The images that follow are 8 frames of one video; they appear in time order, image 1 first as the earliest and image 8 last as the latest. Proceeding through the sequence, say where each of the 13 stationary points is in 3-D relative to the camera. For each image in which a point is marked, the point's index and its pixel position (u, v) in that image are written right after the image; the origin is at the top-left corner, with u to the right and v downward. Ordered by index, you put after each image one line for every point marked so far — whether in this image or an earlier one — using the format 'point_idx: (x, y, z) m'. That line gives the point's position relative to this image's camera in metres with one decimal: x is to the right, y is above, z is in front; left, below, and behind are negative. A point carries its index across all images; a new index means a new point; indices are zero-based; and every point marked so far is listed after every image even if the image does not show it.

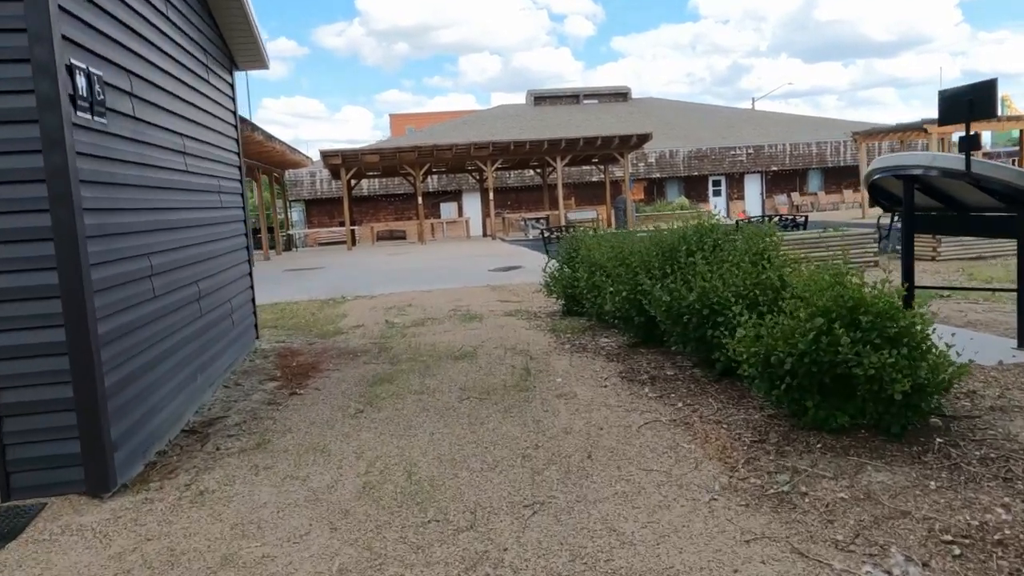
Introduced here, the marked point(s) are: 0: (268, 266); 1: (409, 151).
0: (-5.2, +0.5, +16.1) m
1: (-2.7, +3.6, +20.0) m
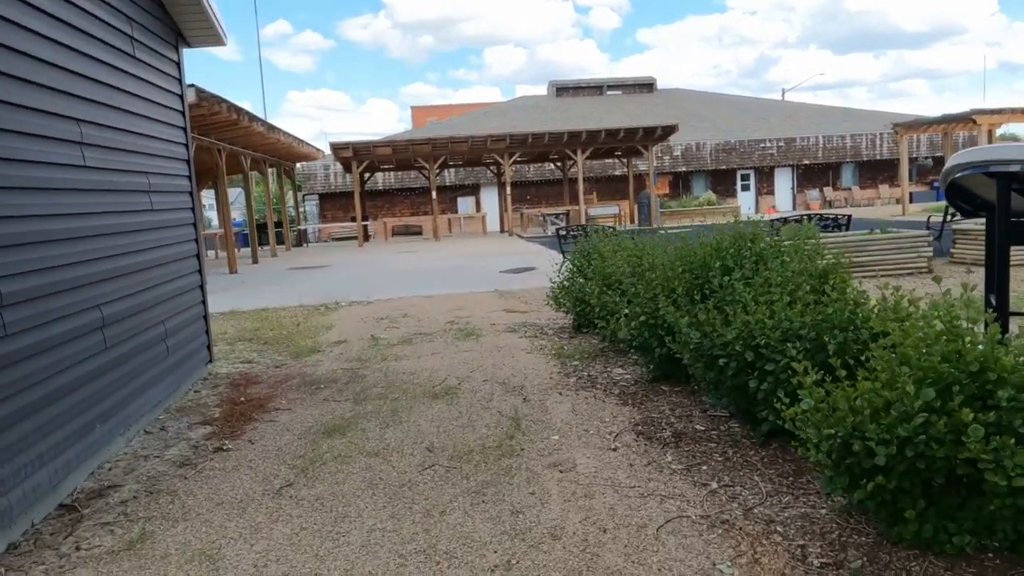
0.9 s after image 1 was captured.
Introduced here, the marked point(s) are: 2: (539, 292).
0: (-4.9, +0.5, +15.3) m
1: (-2.3, +3.7, +19.2) m
2: (+0.3, -0.1, +8.5) m
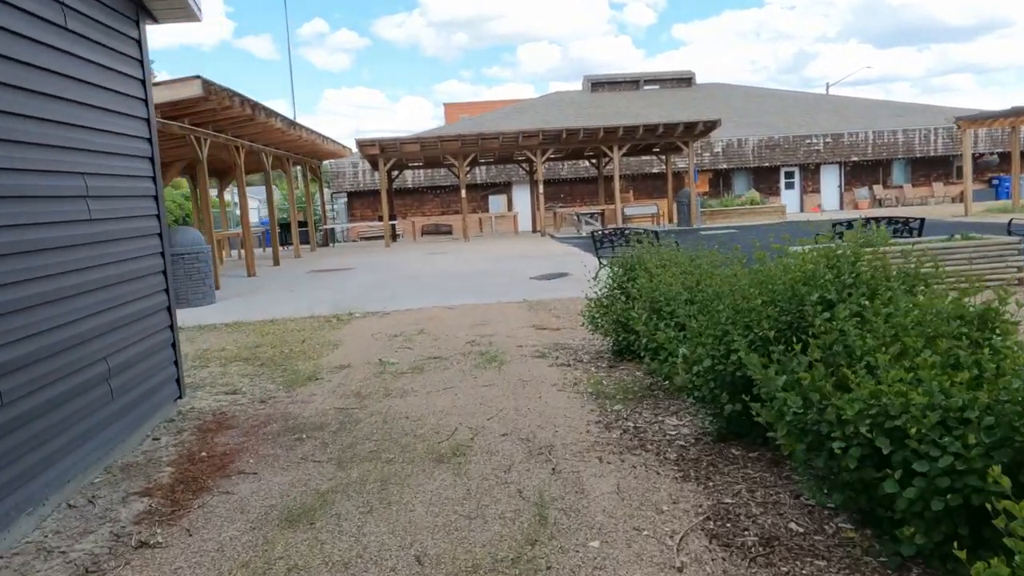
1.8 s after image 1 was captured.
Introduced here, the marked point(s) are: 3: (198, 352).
0: (-4.2, +0.4, +14.7) m
1: (-1.4, +3.6, +18.4) m
2: (+0.6, -0.2, +7.7) m
3: (-2.7, -0.6, +6.5) m
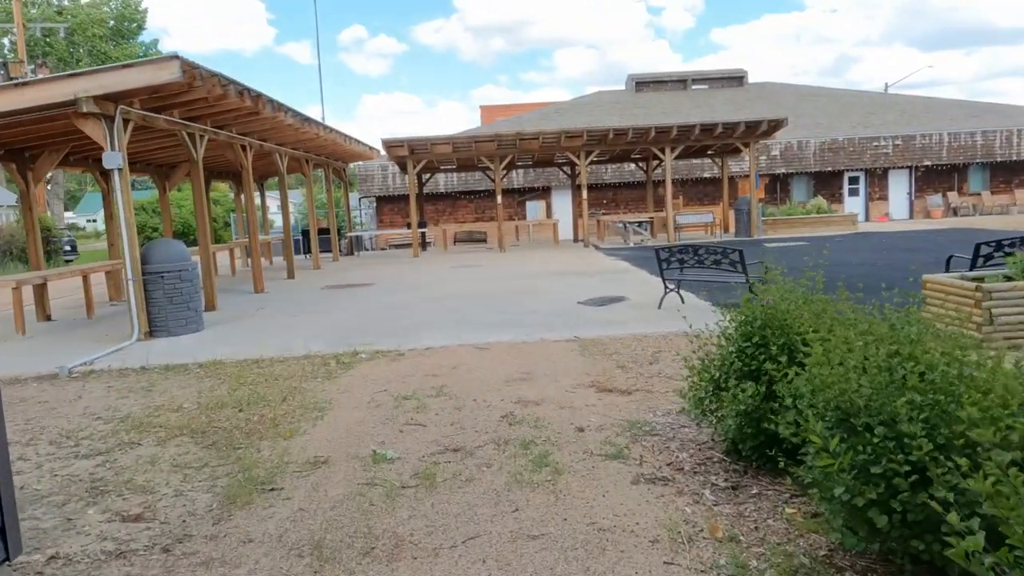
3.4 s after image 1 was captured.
0: (-3.5, +0.1, +13.2) m
1: (-0.5, +3.3, +16.8) m
2: (+1.0, -0.5, +5.9) m
3: (-2.4, -0.8, +4.9) m
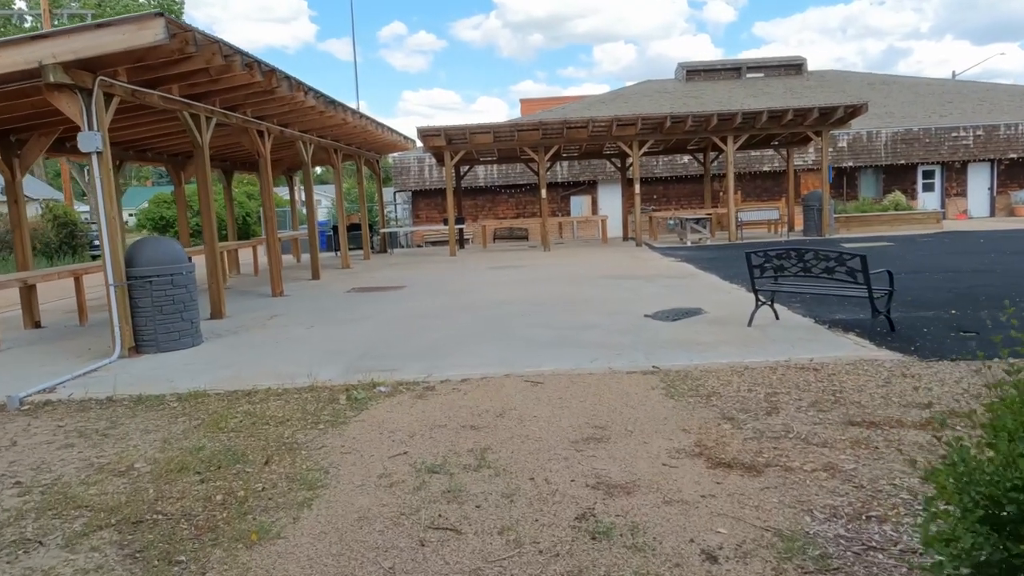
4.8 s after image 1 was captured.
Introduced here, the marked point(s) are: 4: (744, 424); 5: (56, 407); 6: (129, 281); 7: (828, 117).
0: (-2.8, +0.1, +11.9) m
1: (+0.4, +3.2, +15.3) m
2: (+1.4, -0.6, +4.4) m
3: (-2.0, -0.9, +3.6) m
4: (+1.2, -0.7, +3.8) m
5: (-3.0, -0.8, +5.0) m
6: (-3.3, +0.1, +6.5) m
7: (+6.5, +3.5, +15.4) m
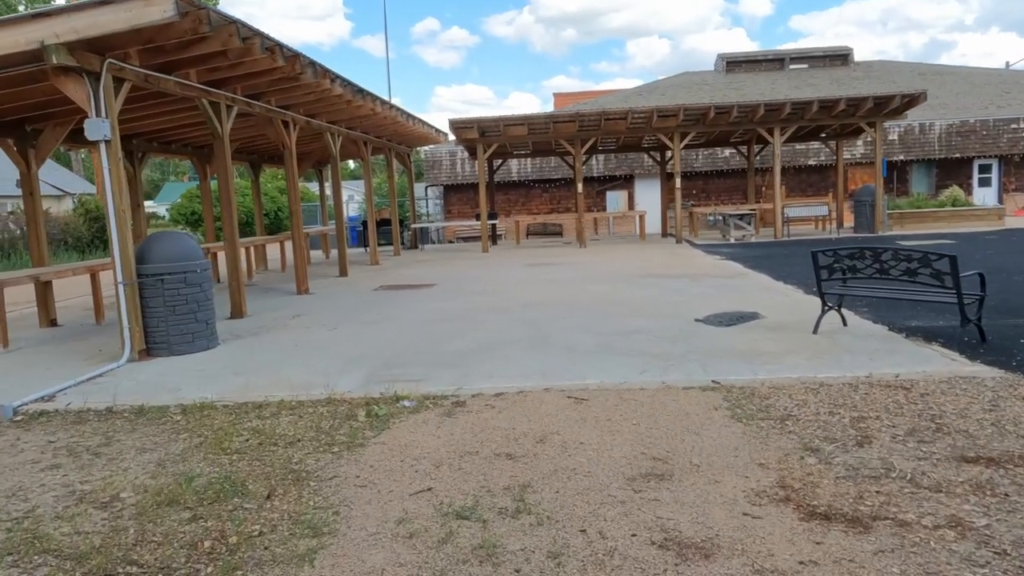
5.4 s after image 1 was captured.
0: (-2.2, +0.2, +11.4) m
1: (+1.1, +3.3, +14.7) m
2: (+1.6, -0.6, +3.8) m
3: (-1.9, -0.9, +3.1) m
4: (+1.4, -0.7, +3.2) m
5: (-2.8, -0.8, +4.5) m
6: (-3.0, +0.1, +6.1) m
7: (+7.2, +3.5, +14.5) m
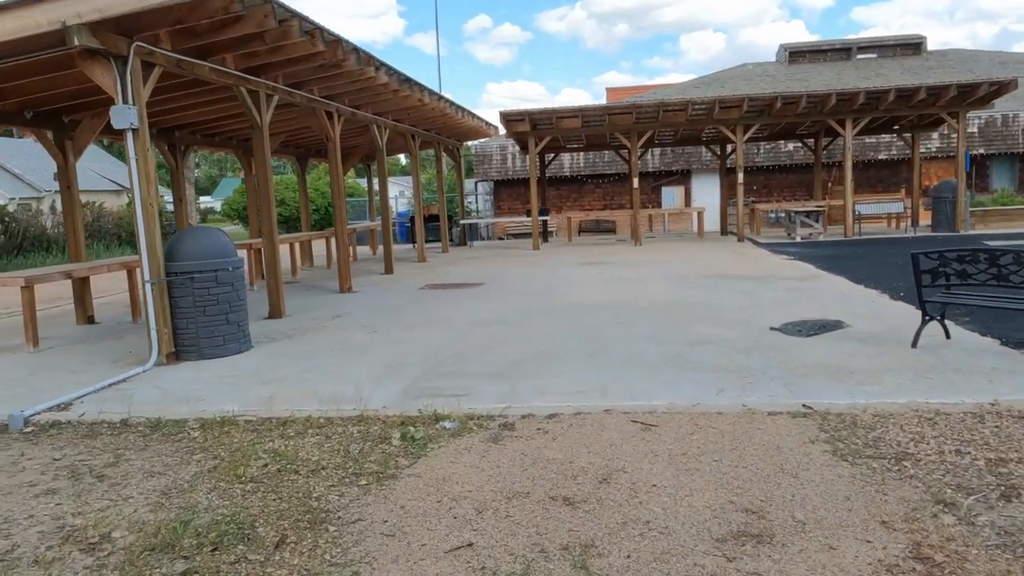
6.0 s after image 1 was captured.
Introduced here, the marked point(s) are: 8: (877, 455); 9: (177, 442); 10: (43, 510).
0: (-1.5, +0.2, +11.0) m
1: (+2.1, +3.3, +14.0) m
2: (+1.8, -0.7, +3.1) m
3: (-1.7, -0.9, +2.7) m
4: (+1.6, -0.7, +2.5) m
5: (-2.5, -0.8, +4.1) m
6: (-2.6, +0.1, +5.7) m
7: (+8.1, +3.4, +13.5) m
8: (+1.5, -0.7, +3.1) m
9: (-1.7, -0.8, +3.9) m
10: (-1.9, -0.9, +3.1) m
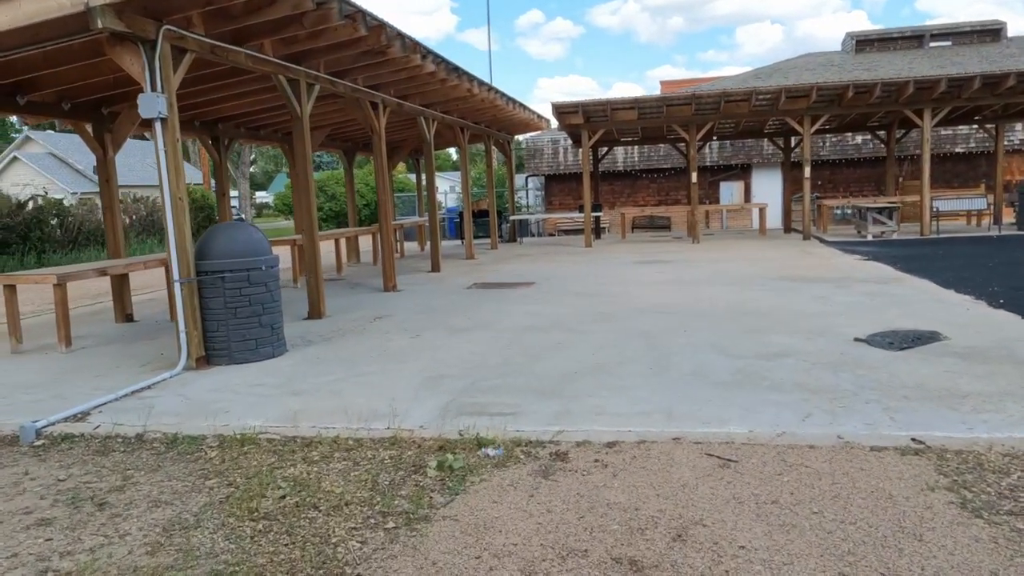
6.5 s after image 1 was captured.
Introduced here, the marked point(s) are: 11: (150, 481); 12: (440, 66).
0: (-0.8, +0.2, +10.6) m
1: (+3.0, +3.3, +13.3) m
2: (+2.0, -0.7, +2.5) m
3: (-1.5, -1.0, +2.3) m
4: (+1.7, -0.8, +1.9) m
5: (-2.2, -0.8, +3.8) m
6: (-2.2, +0.1, +5.4) m
7: (+9.0, +3.4, +12.4) m
8: (+1.7, -0.7, +2.5) m
9: (-1.5, -0.8, +3.5) m
10: (-1.7, -0.9, +2.7) m
11: (-1.6, -0.8, +3.3) m
12: (-0.8, +2.6, +8.8) m
